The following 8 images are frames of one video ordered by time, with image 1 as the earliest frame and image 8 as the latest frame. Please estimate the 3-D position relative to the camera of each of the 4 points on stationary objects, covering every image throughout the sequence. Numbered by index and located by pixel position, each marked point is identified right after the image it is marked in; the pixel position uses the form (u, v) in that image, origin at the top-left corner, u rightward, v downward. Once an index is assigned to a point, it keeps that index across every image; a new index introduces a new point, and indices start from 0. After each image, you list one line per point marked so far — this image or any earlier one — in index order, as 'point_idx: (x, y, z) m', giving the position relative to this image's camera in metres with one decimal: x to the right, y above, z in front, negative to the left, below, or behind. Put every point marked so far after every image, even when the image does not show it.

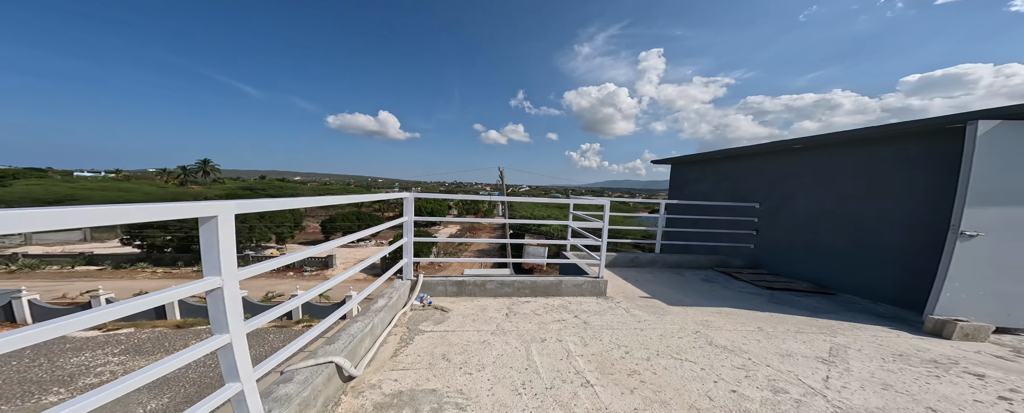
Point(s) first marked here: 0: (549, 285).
0: (+0.5, -0.9, +3.1) m
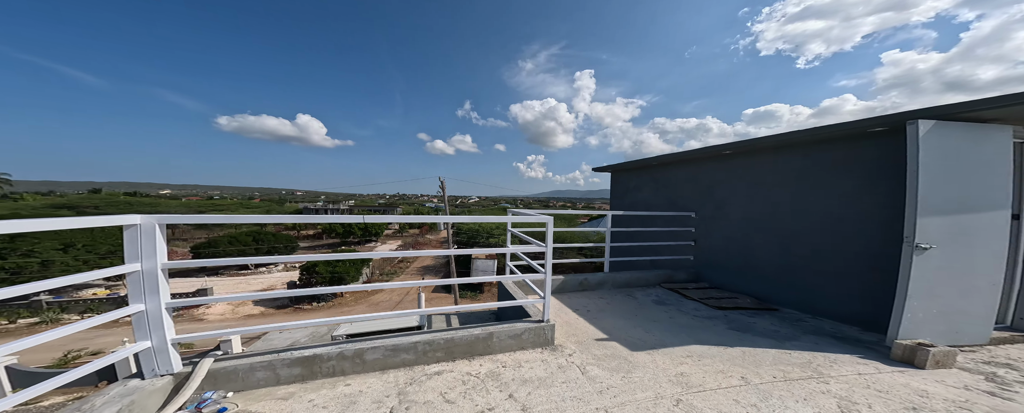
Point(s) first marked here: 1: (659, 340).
0: (-0.3, -1.0, +2.1) m
1: (+1.3, -1.2, +2.5) m
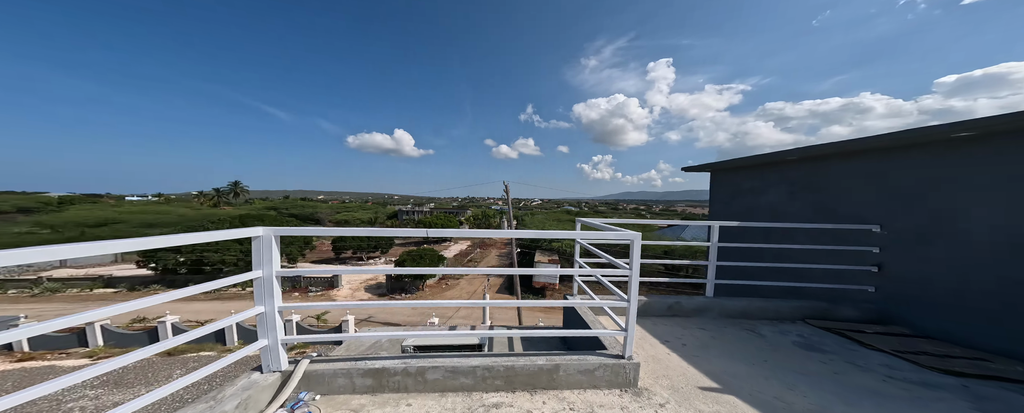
0: (+0.2, -1.1, +1.9) m
1: (+1.8, -1.3, +1.8) m
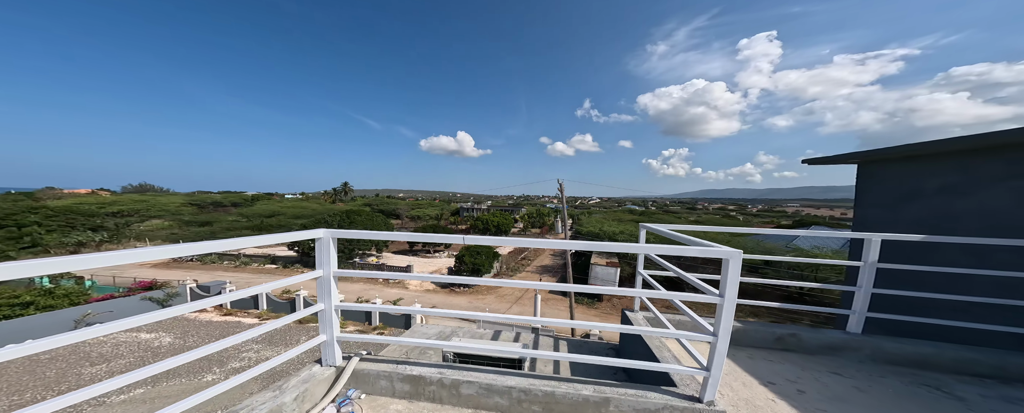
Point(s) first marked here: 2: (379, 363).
0: (+0.4, -1.2, +1.7) m
1: (+2.0, -1.4, +1.3) m
2: (-0.9, -1.1, +1.9) m
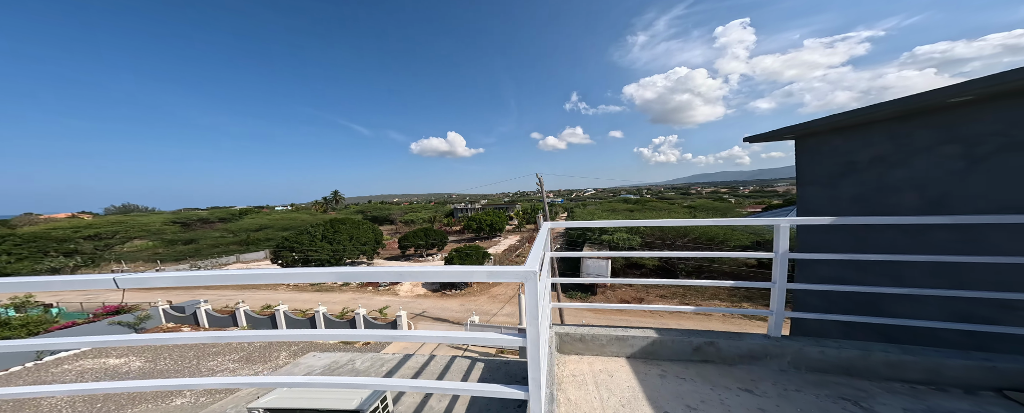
0: (-0.6, -1.2, +1.3) m
1: (+1.1, -1.3, +1.0) m
2: (-1.9, -1.2, +1.4) m
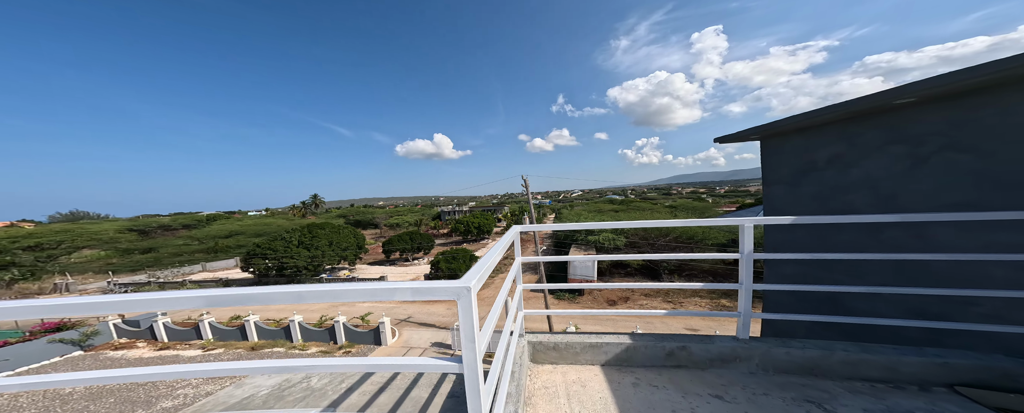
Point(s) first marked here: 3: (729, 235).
0: (-0.7, -1.3, +1.1) m
1: (+0.9, -1.4, +0.9) m
2: (-2.0, -1.2, +1.2) m
3: (+10.7, -1.4, +14.1) m
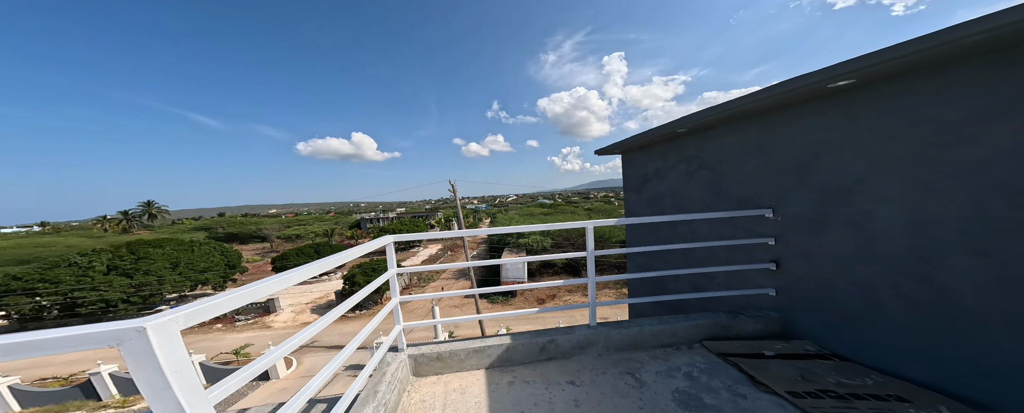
0: (-1.3, -1.3, +0.8) m
1: (+0.4, -1.4, +1.1) m
2: (-2.6, -1.3, +0.5) m
3: (+6.0, -1.5, +16.5) m
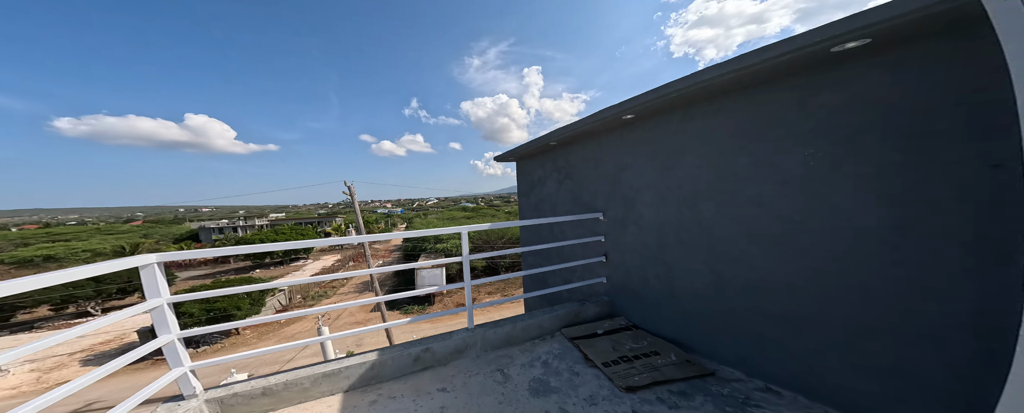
0: (-1.6, -1.4, +0.3) m
1: (-0.2, -1.4, +1.1) m
2: (-2.7, -1.4, -0.4) m
3: (+0.3, -1.7, +17.5) m
